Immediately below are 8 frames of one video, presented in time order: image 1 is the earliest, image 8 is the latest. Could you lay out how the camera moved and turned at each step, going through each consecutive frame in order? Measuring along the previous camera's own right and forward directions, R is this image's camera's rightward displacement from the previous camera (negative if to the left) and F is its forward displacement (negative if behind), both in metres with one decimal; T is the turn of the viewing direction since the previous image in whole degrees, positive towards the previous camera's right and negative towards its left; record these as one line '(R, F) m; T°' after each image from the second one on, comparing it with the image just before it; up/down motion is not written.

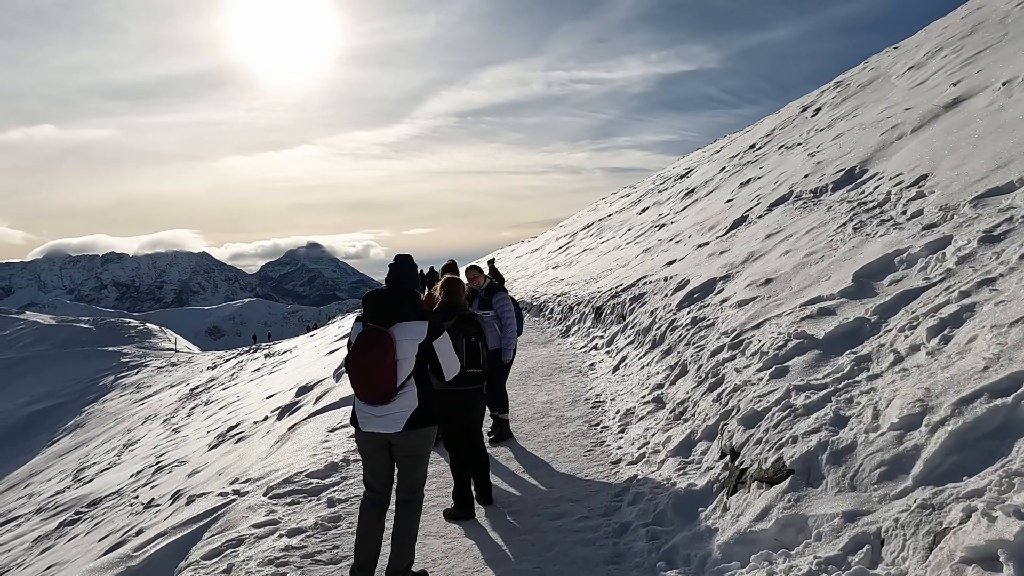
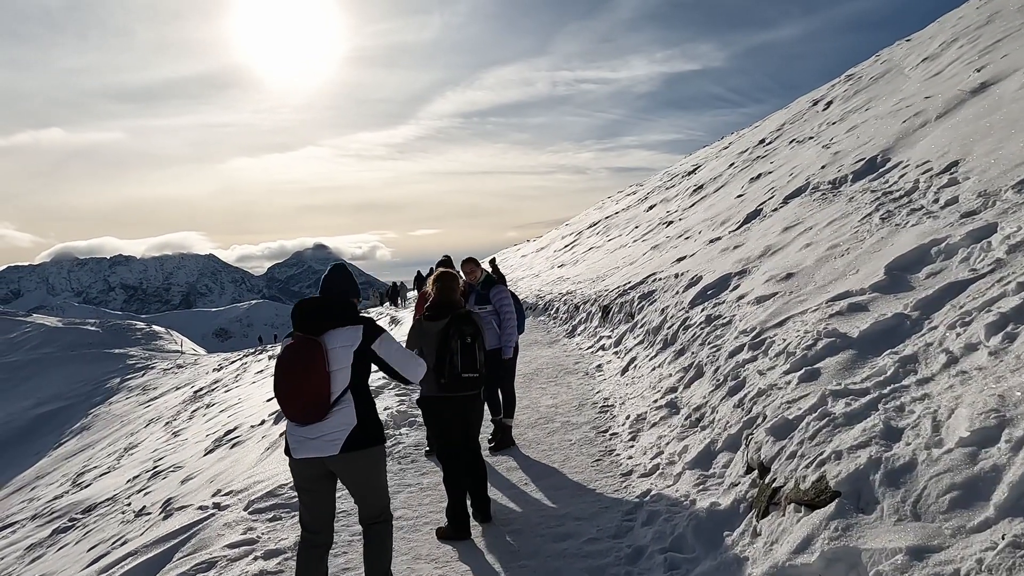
(+0.1, +0.6) m; -1°
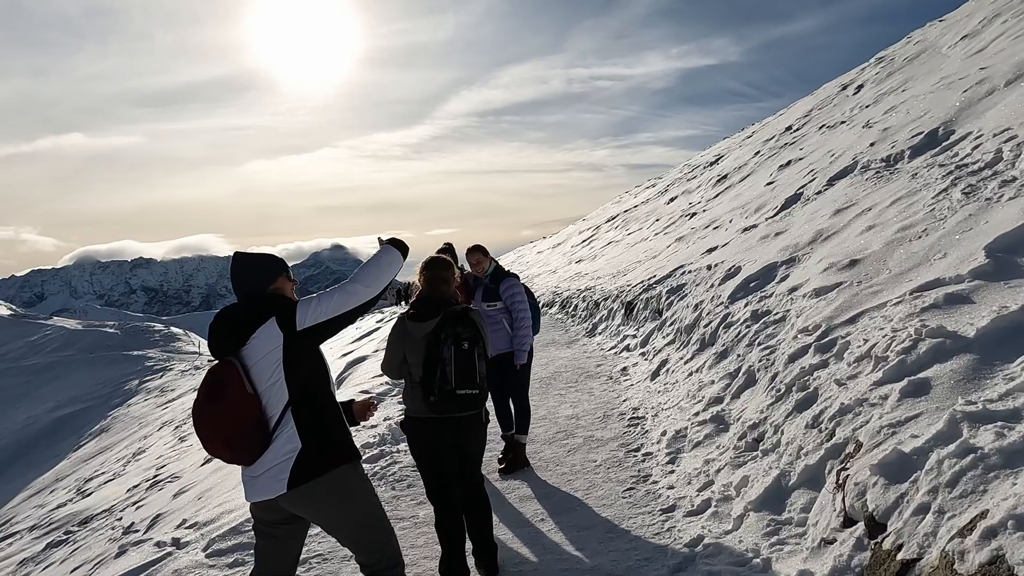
(+0.1, +1.3) m; -2°
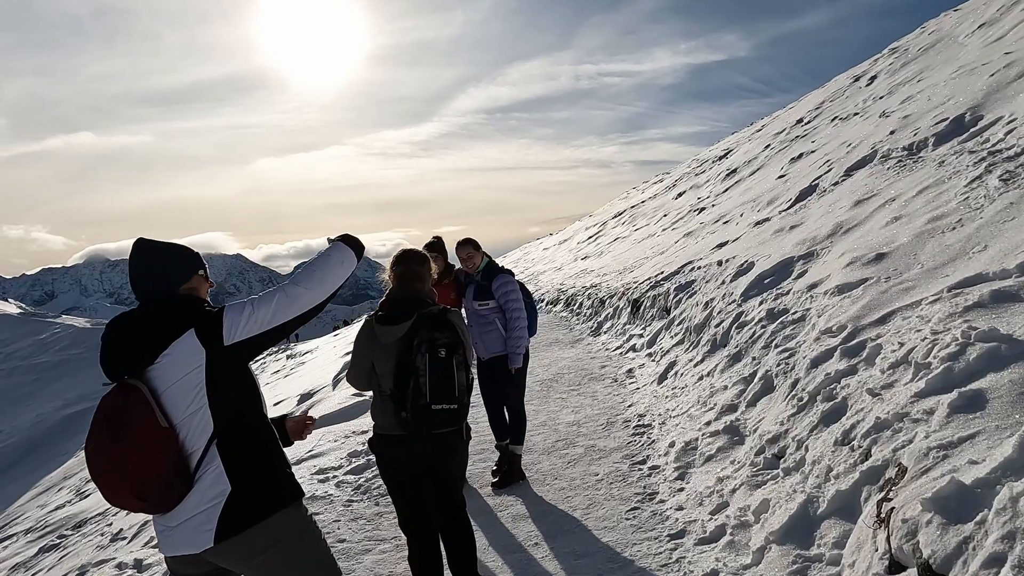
(+0.2, +0.6) m; -1°
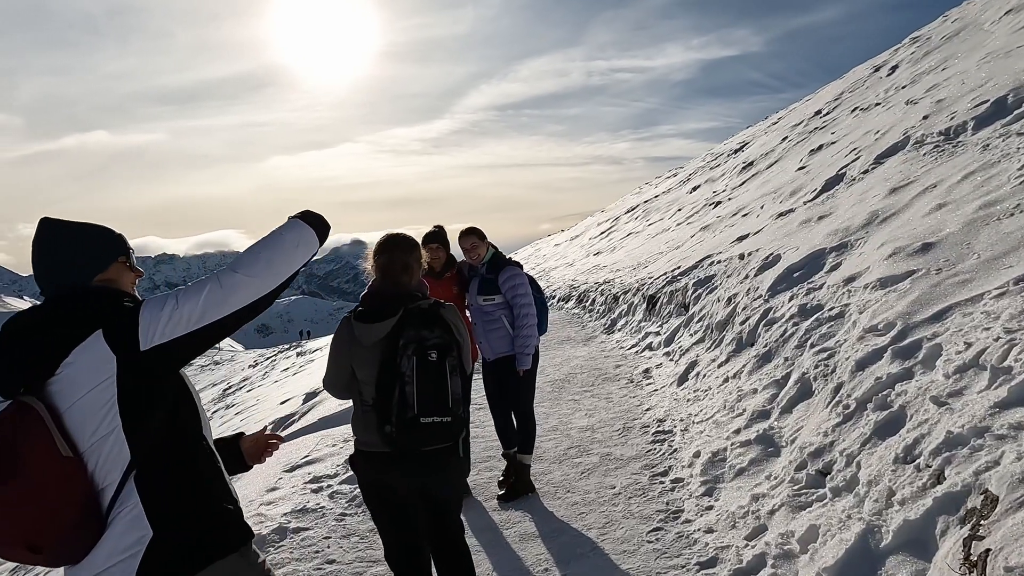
(0.0, +0.6) m; -1°
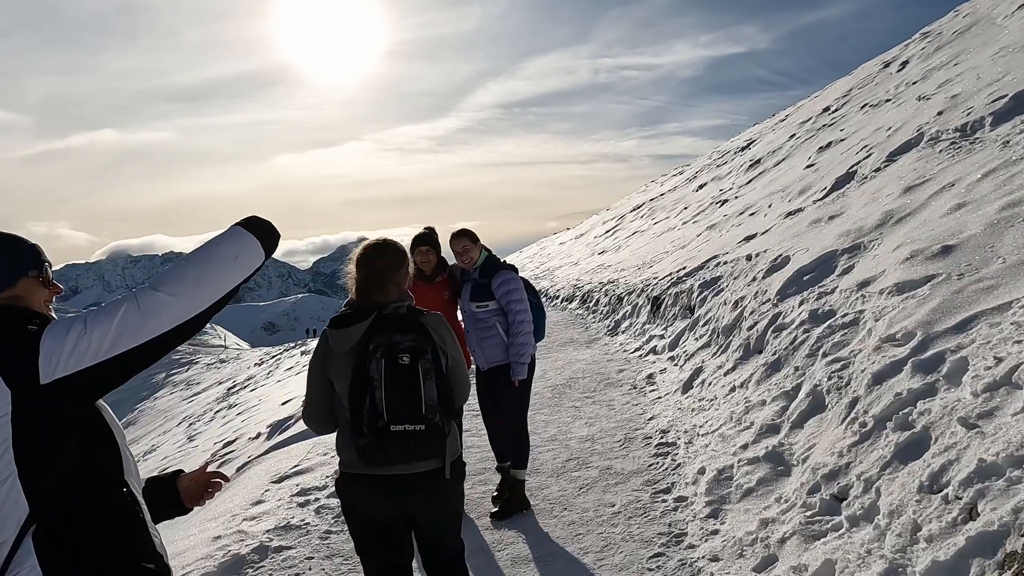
(+0.1, +0.3) m; -1°
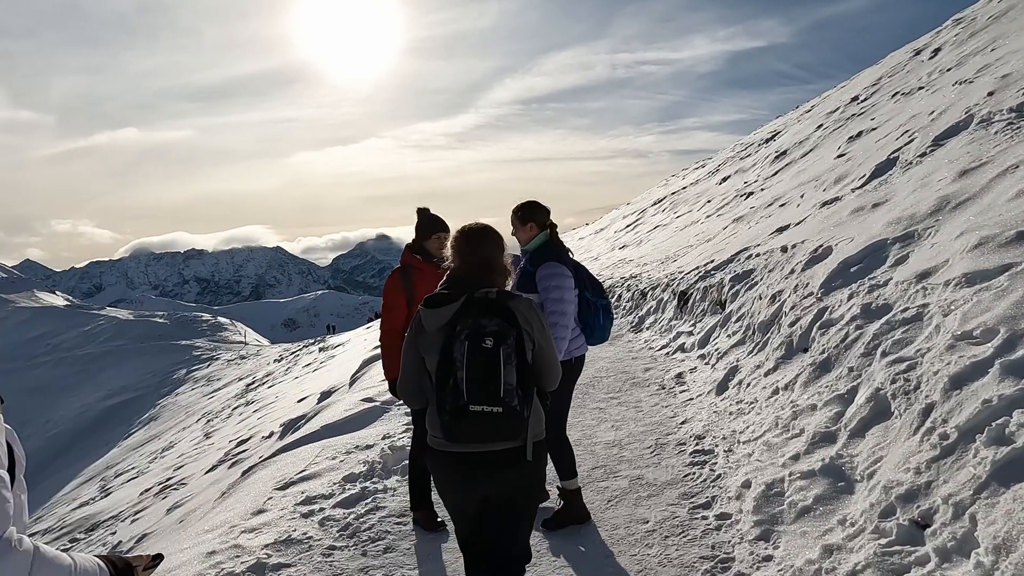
(0.0, +0.5) m; -2°
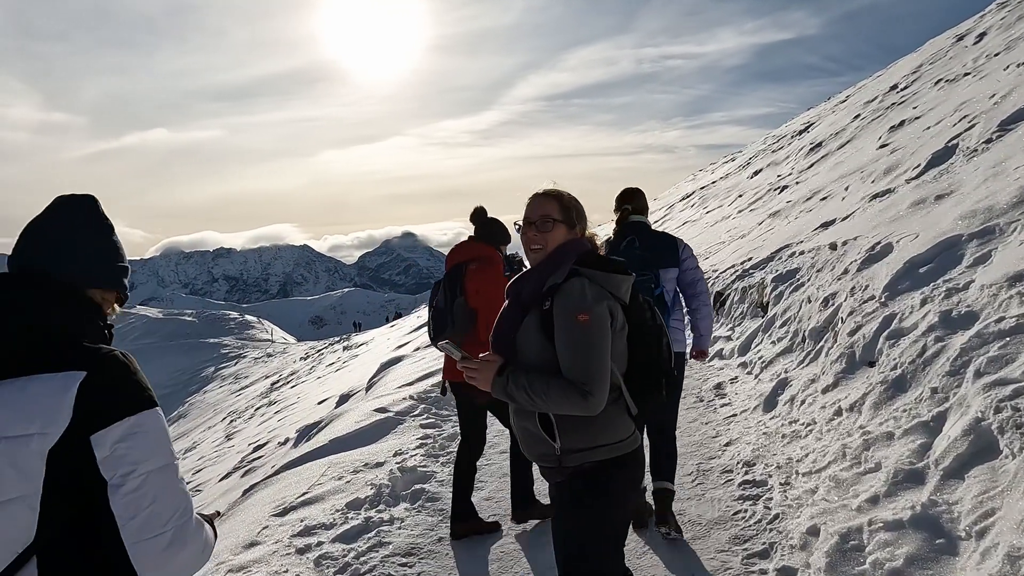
(0.0, +0.7) m; -2°
